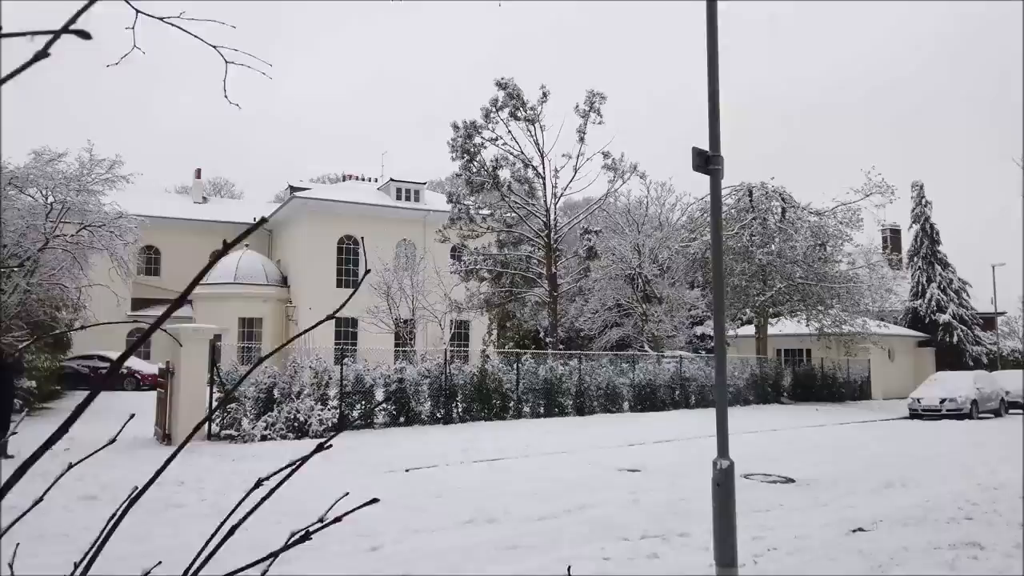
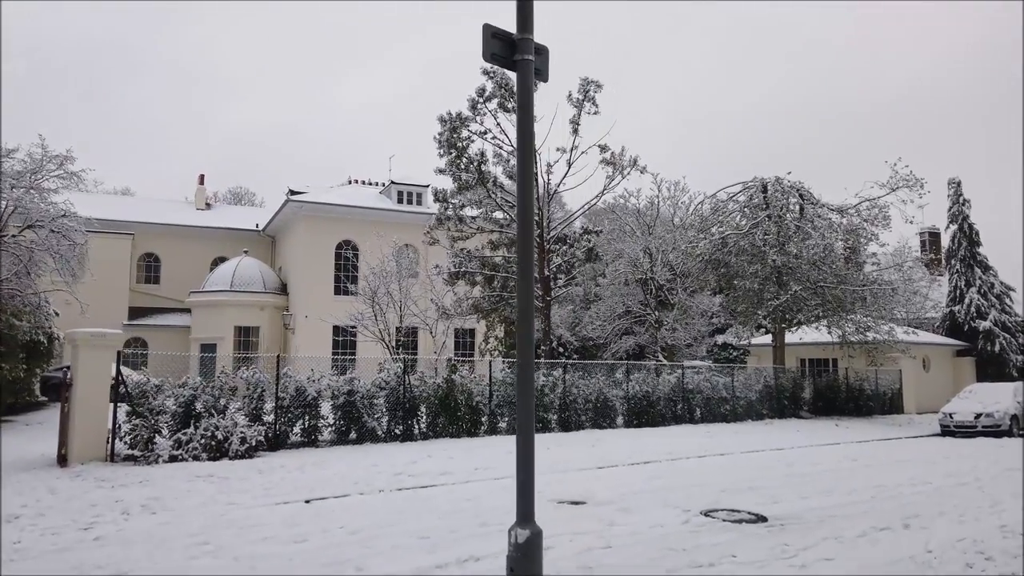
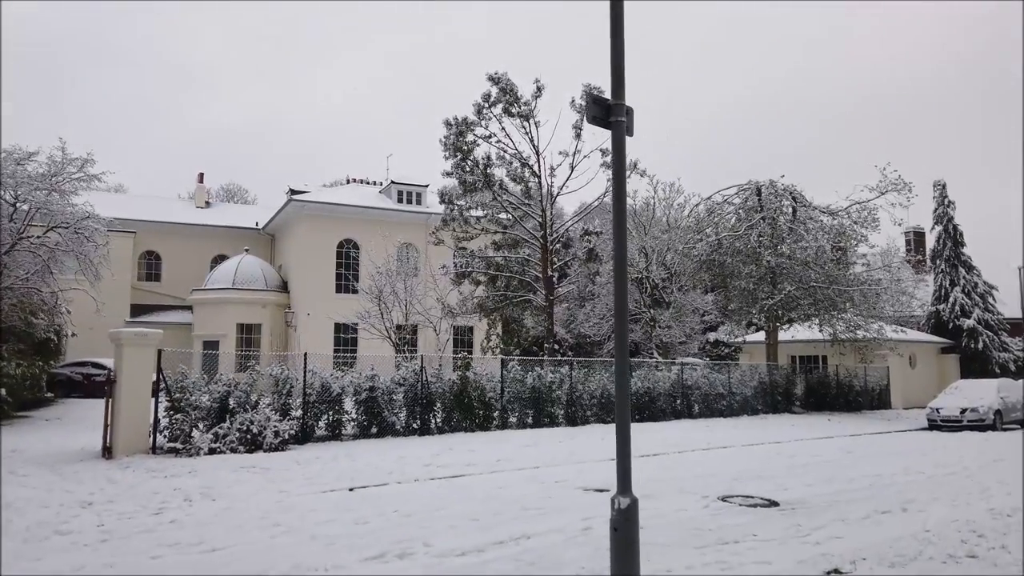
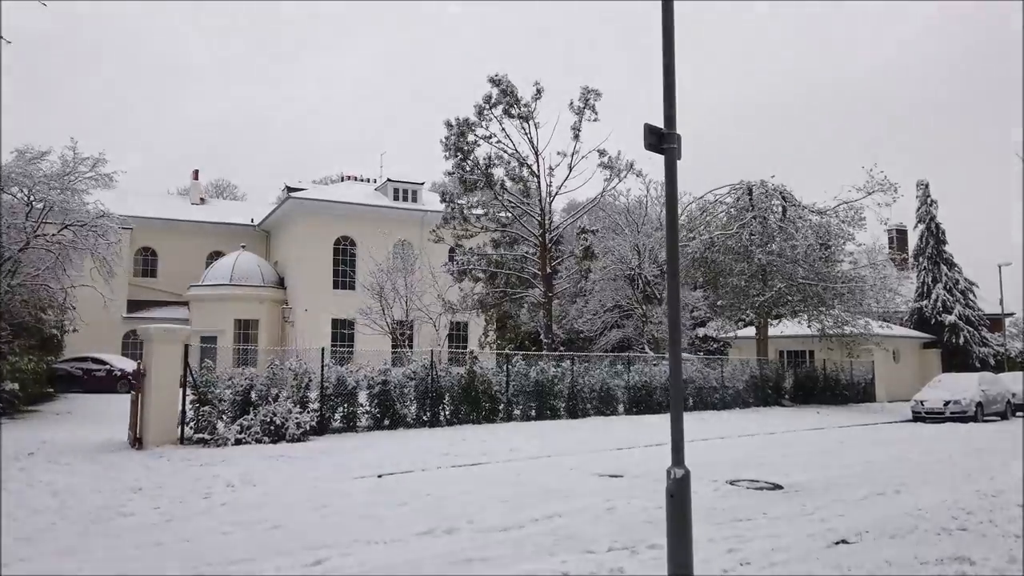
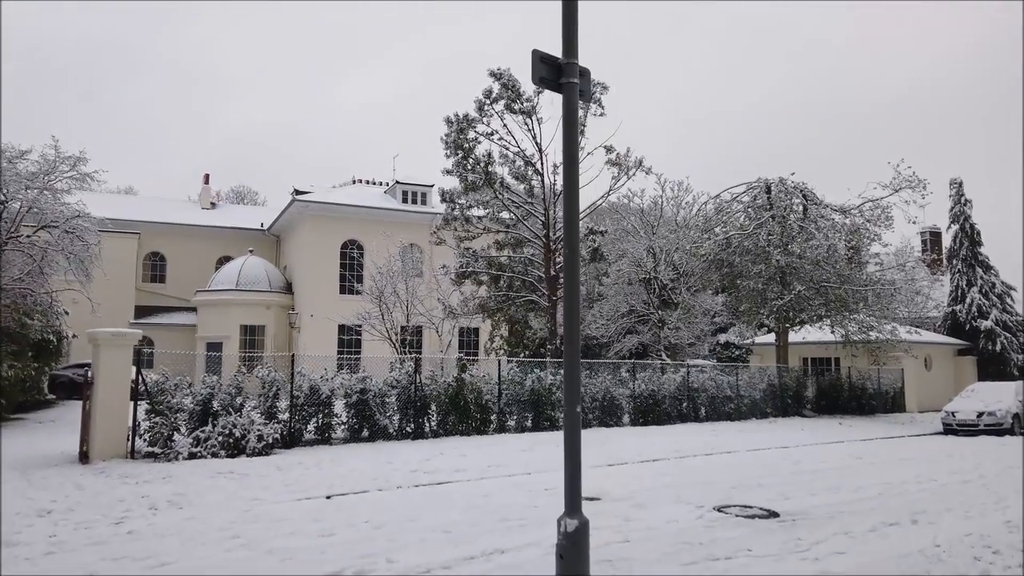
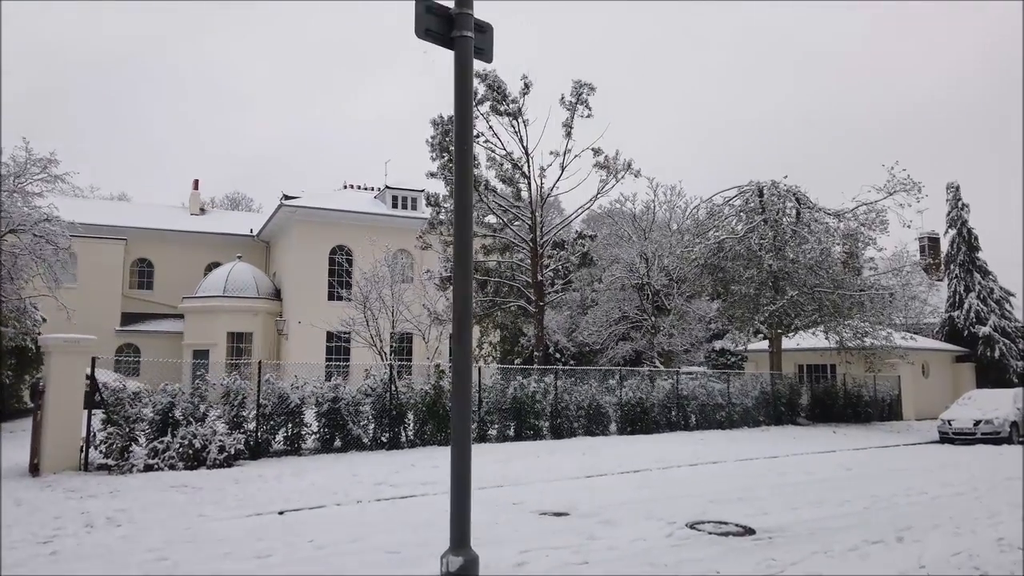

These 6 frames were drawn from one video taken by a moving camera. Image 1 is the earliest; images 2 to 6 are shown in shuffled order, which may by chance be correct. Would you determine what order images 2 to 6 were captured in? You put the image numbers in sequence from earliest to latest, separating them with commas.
4, 3, 5, 2, 6
